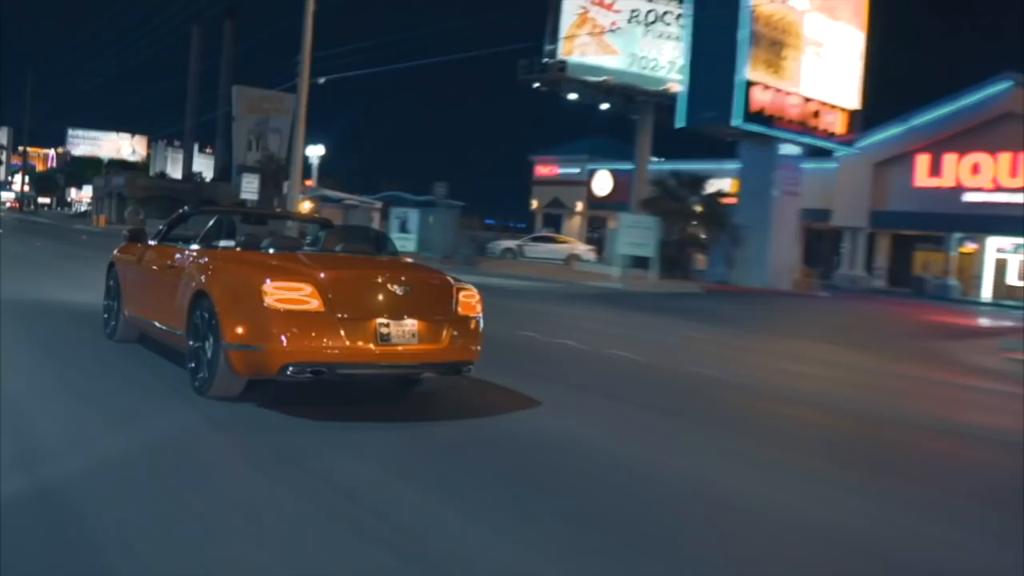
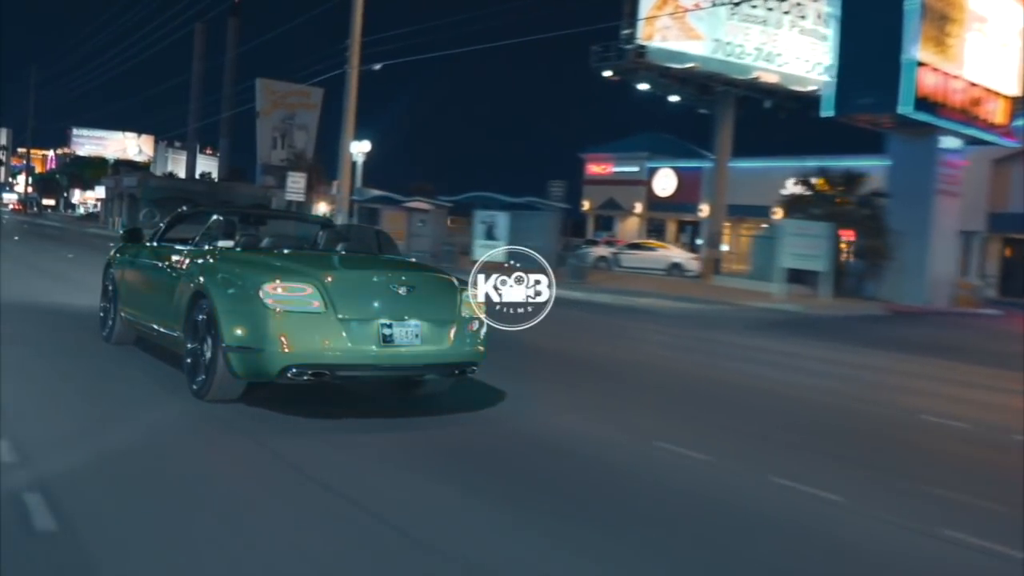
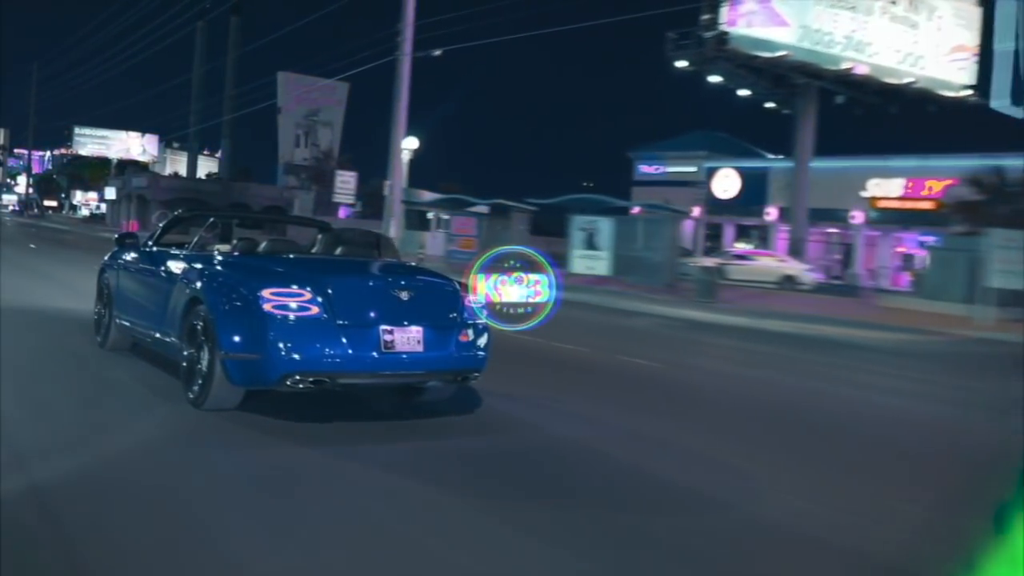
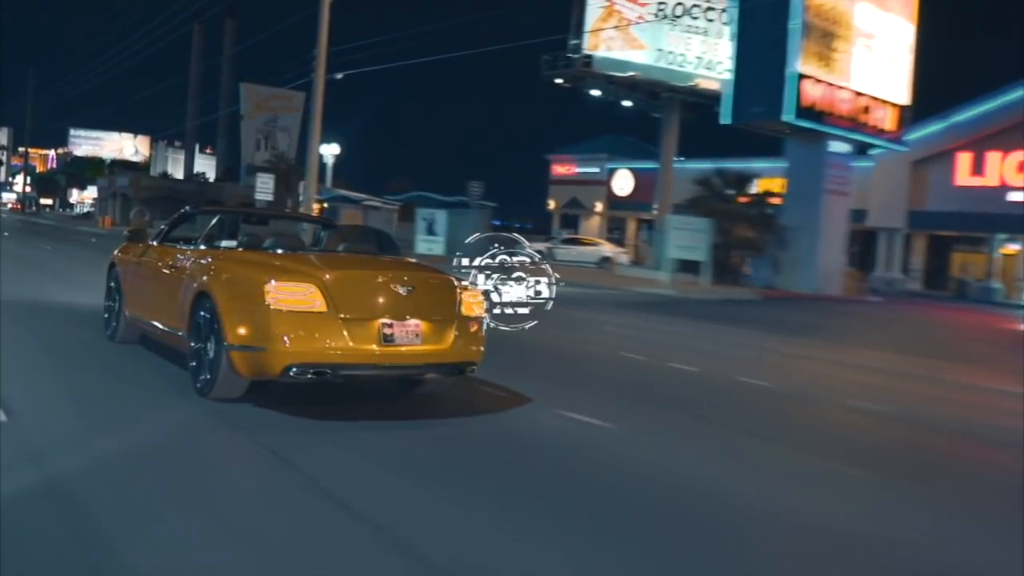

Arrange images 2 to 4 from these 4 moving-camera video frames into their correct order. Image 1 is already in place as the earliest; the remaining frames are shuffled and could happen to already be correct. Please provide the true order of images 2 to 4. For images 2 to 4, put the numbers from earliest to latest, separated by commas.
4, 2, 3
